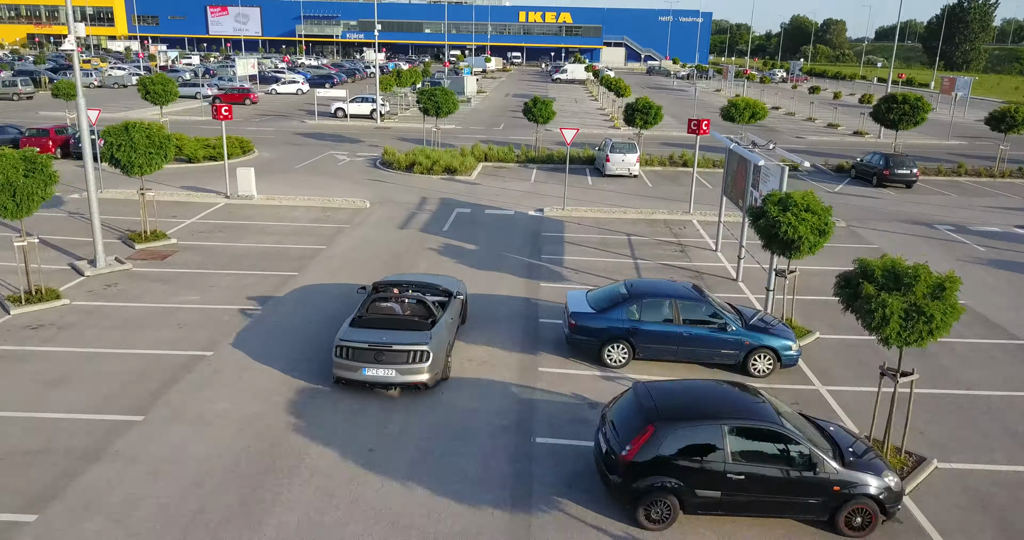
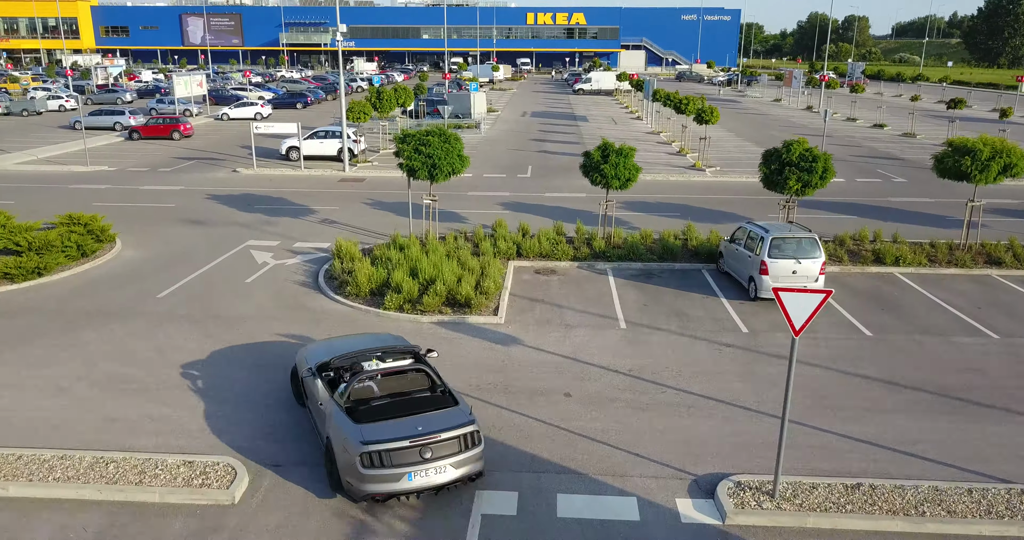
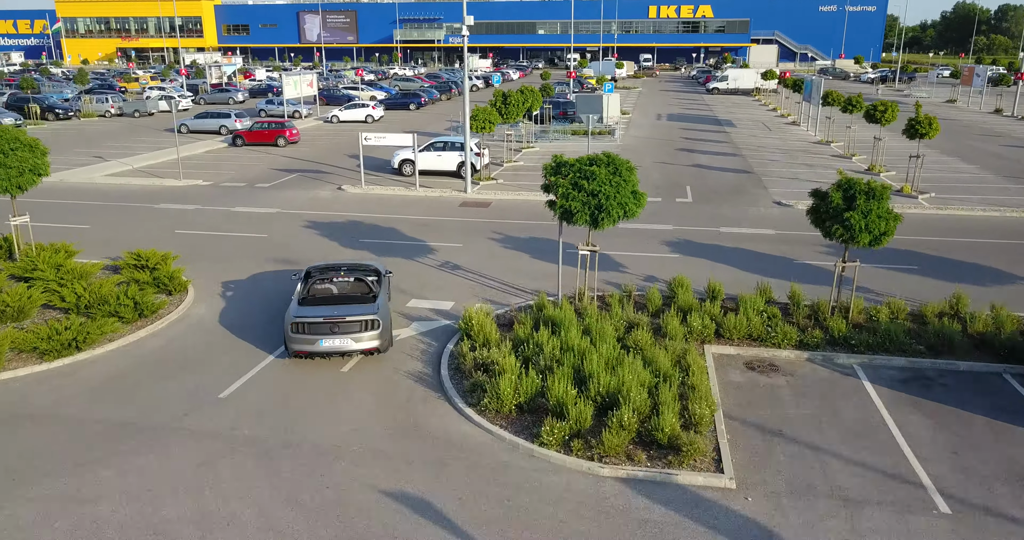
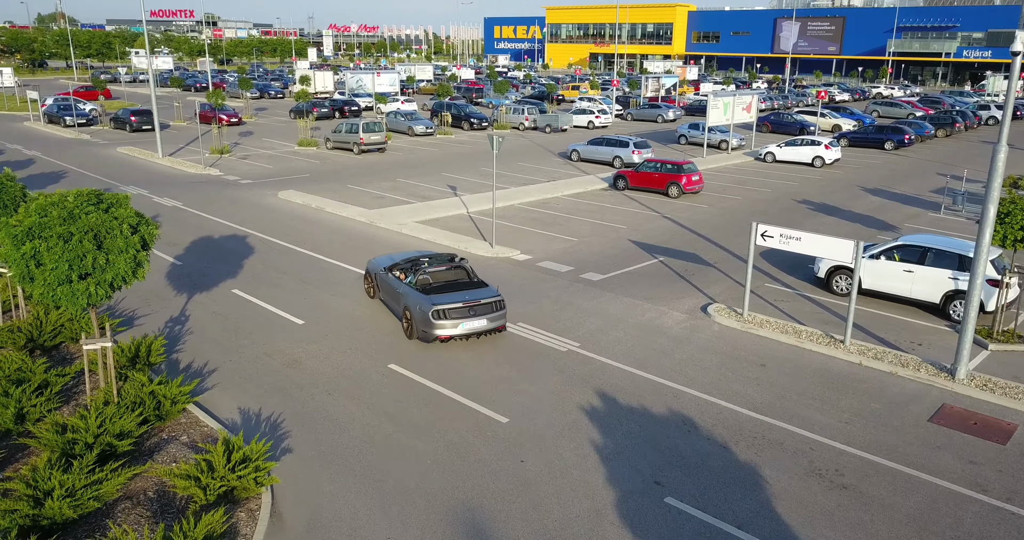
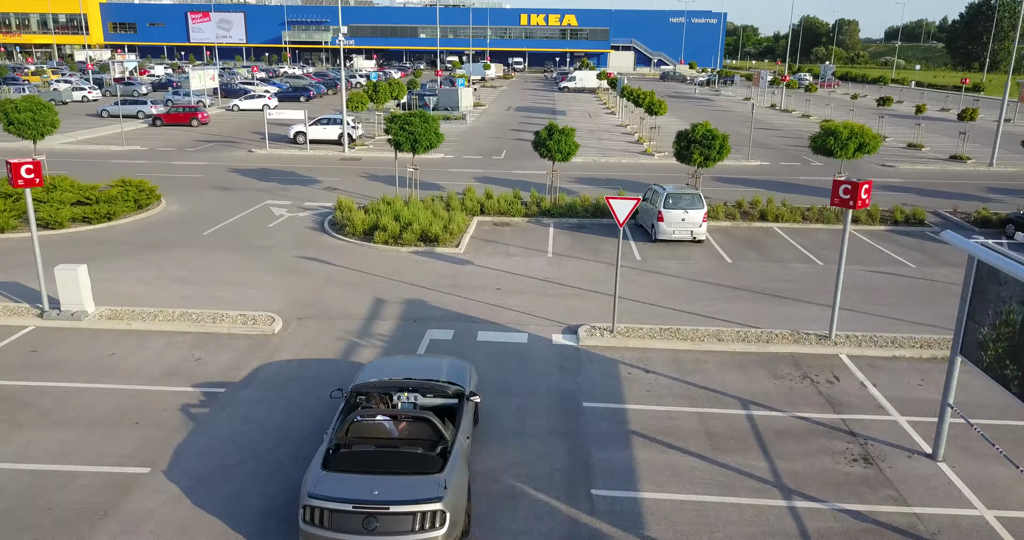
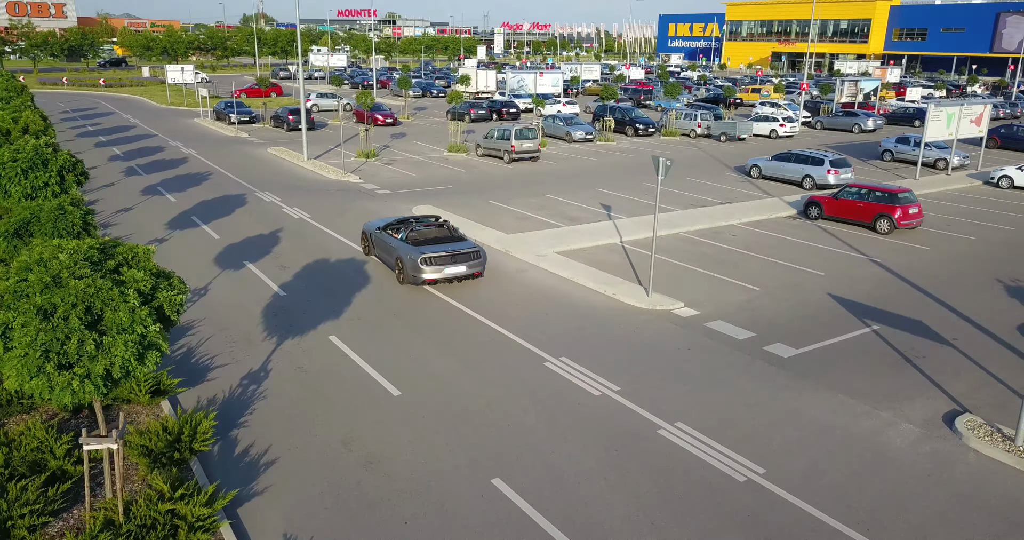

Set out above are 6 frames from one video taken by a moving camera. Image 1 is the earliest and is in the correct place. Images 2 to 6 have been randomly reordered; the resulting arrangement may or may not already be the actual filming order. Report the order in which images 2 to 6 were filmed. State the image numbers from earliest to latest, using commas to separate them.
5, 2, 3, 4, 6
